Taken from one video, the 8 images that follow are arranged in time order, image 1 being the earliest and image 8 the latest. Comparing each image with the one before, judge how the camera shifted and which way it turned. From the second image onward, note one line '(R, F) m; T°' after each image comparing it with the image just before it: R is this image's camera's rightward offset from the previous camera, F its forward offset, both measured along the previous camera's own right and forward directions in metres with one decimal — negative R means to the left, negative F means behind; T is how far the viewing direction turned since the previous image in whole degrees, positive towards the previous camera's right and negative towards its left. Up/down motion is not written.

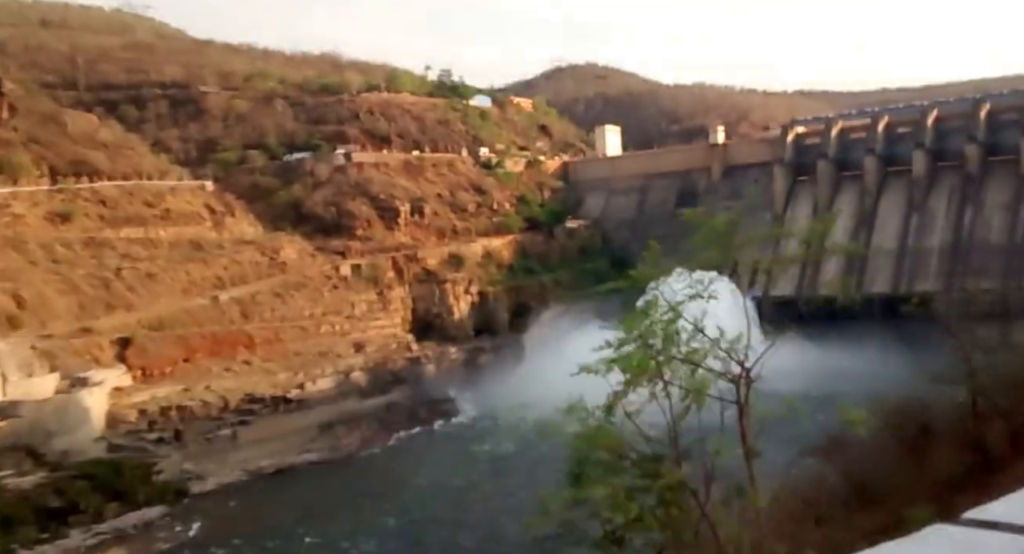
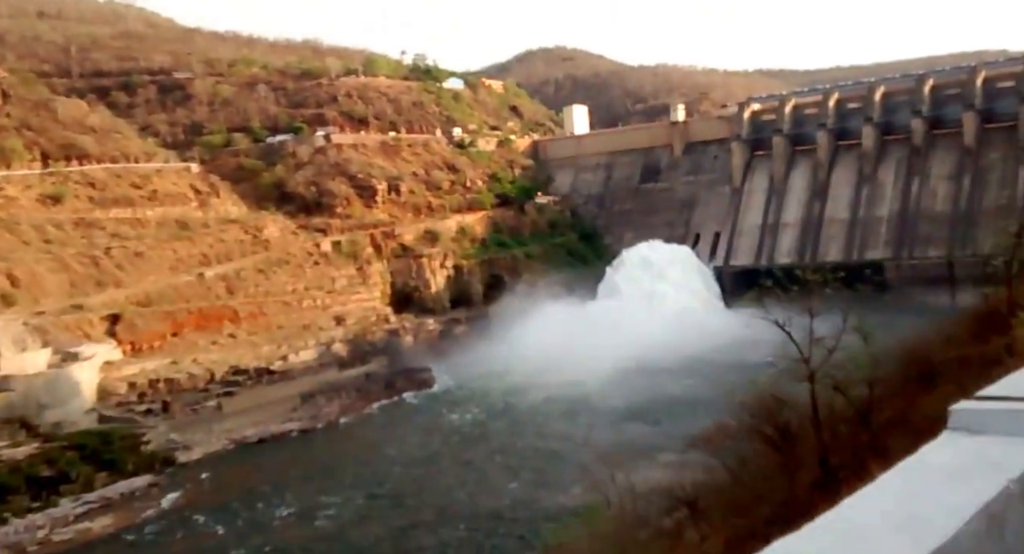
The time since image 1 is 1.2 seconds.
(+0.8, -1.2) m; 0°
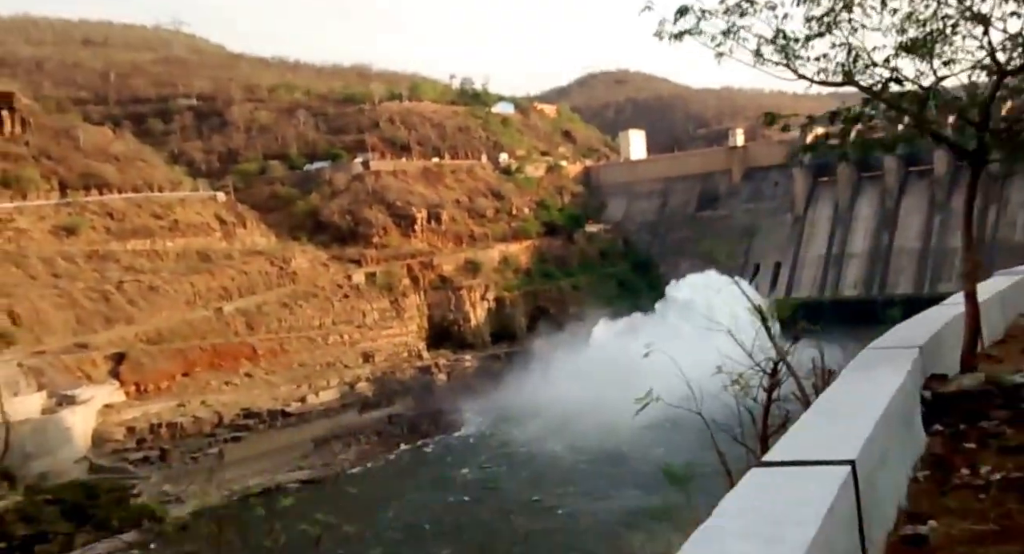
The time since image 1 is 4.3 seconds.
(+1.0, +2.1) m; -5°
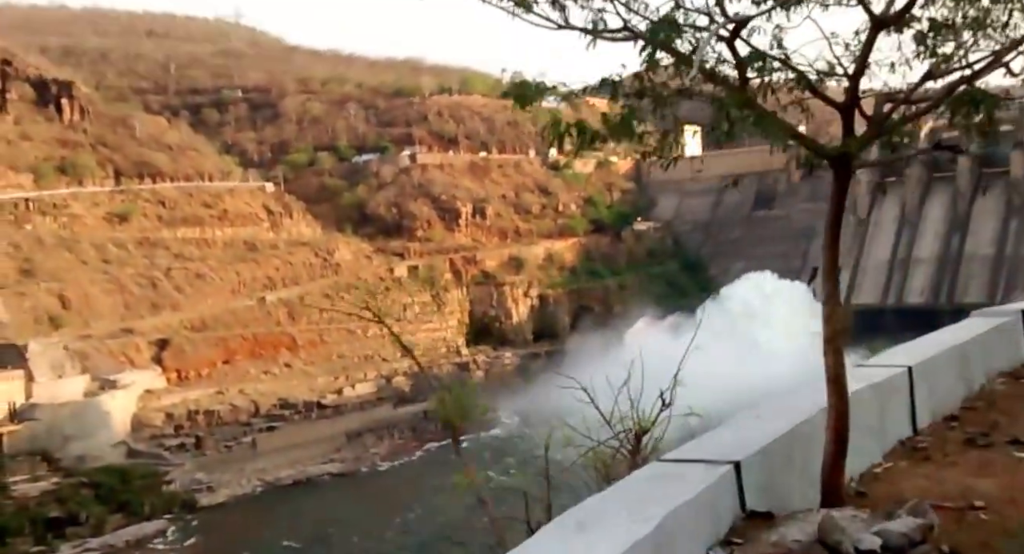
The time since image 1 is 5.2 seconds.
(+0.5, +0.2) m; -4°
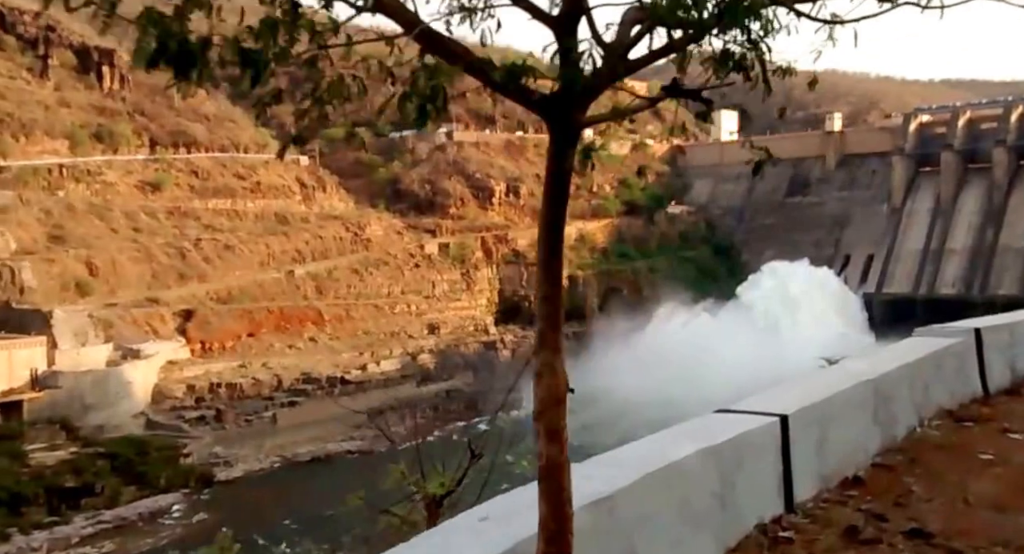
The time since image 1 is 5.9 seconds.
(+0.3, +0.4) m; -3°
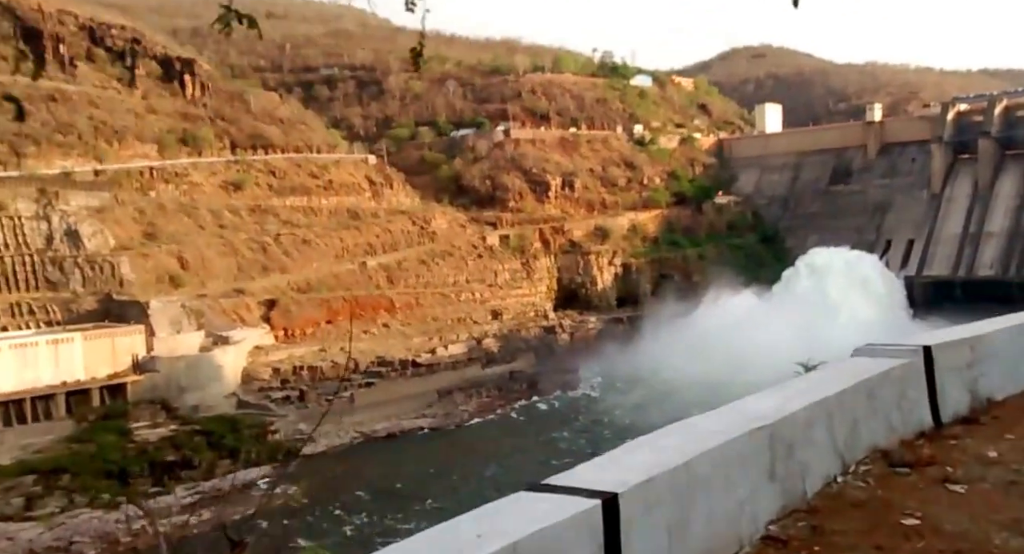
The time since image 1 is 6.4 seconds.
(-0.3, -1.5) m; -3°
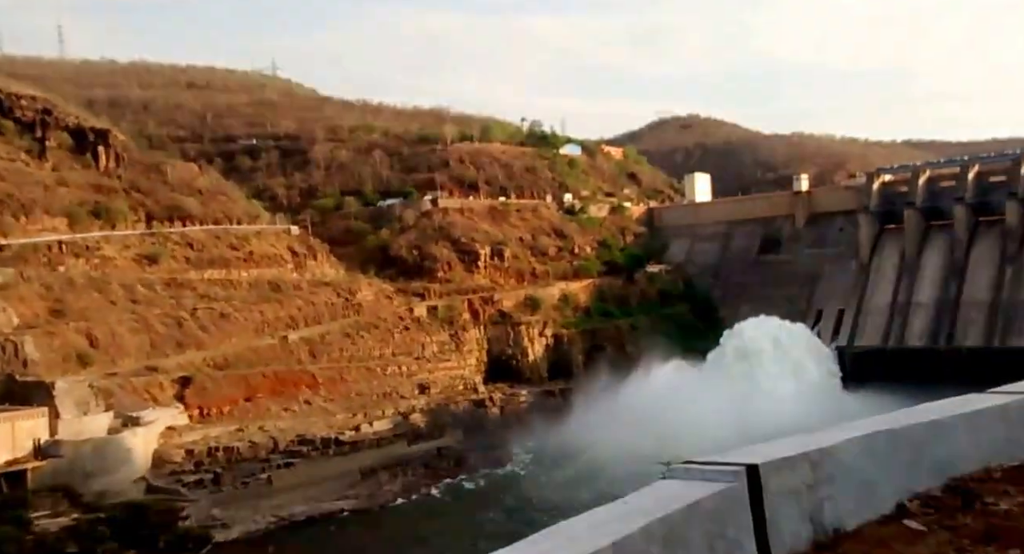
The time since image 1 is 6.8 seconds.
(+0.4, +0.6) m; +4°
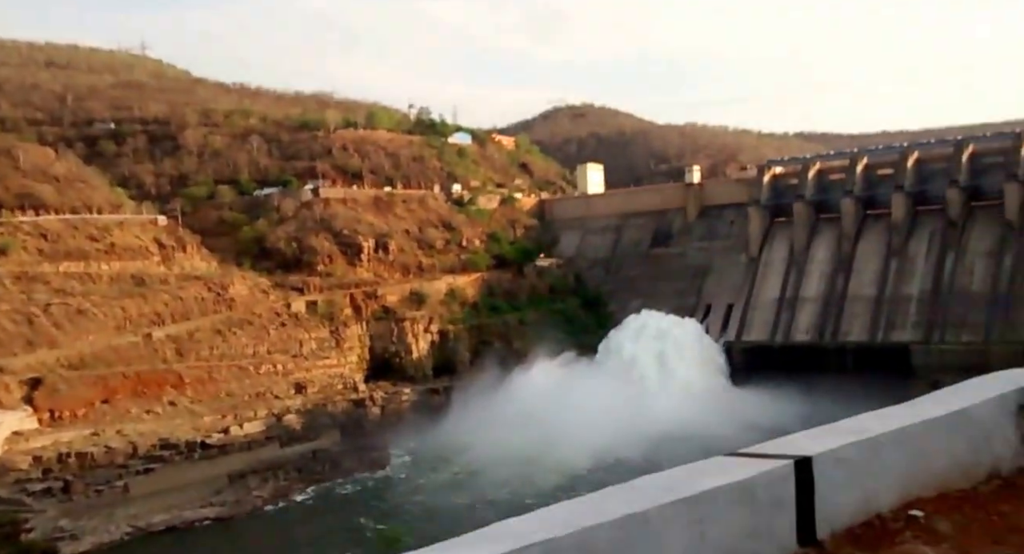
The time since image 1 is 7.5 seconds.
(+0.7, +0.8) m; +5°
